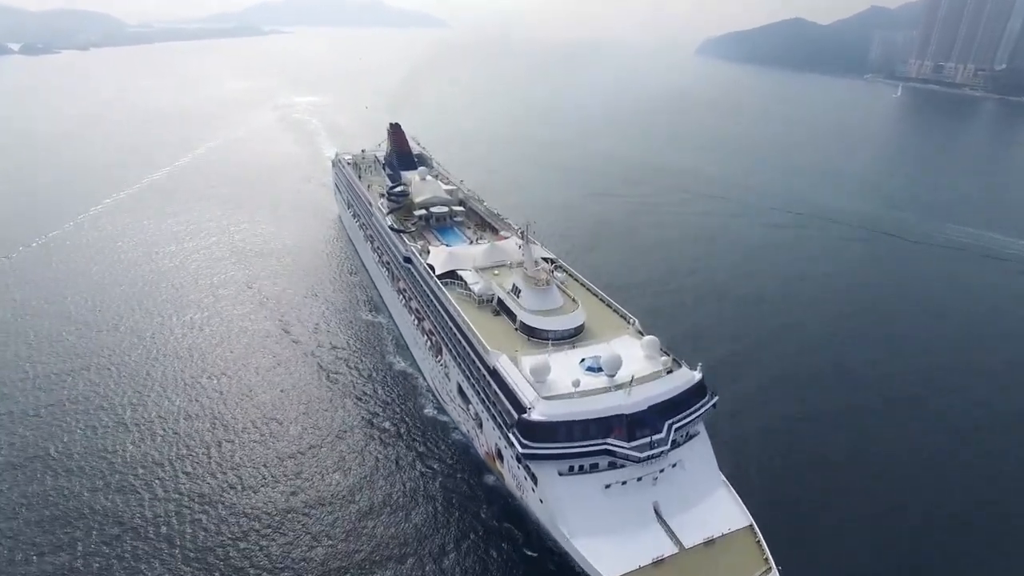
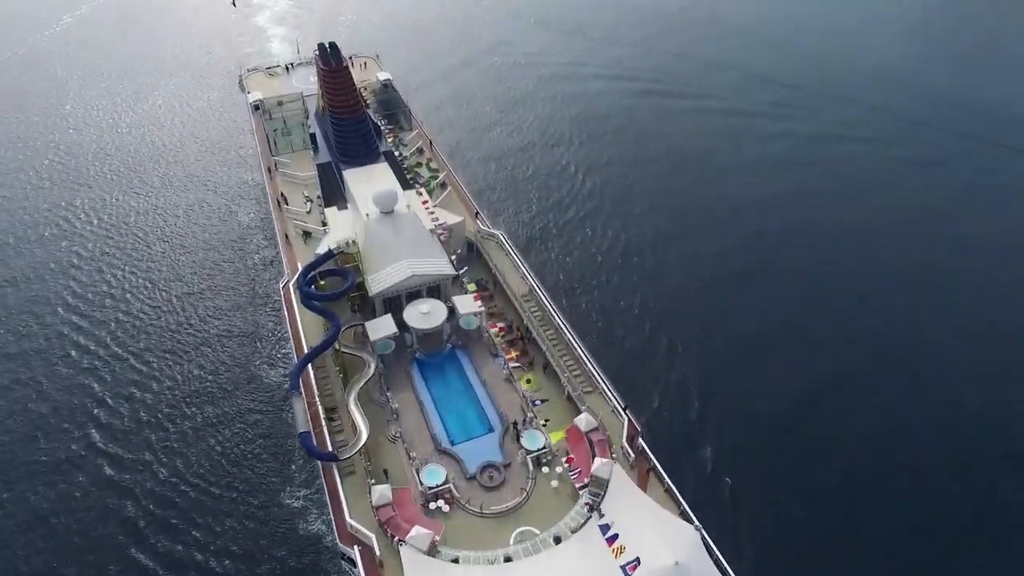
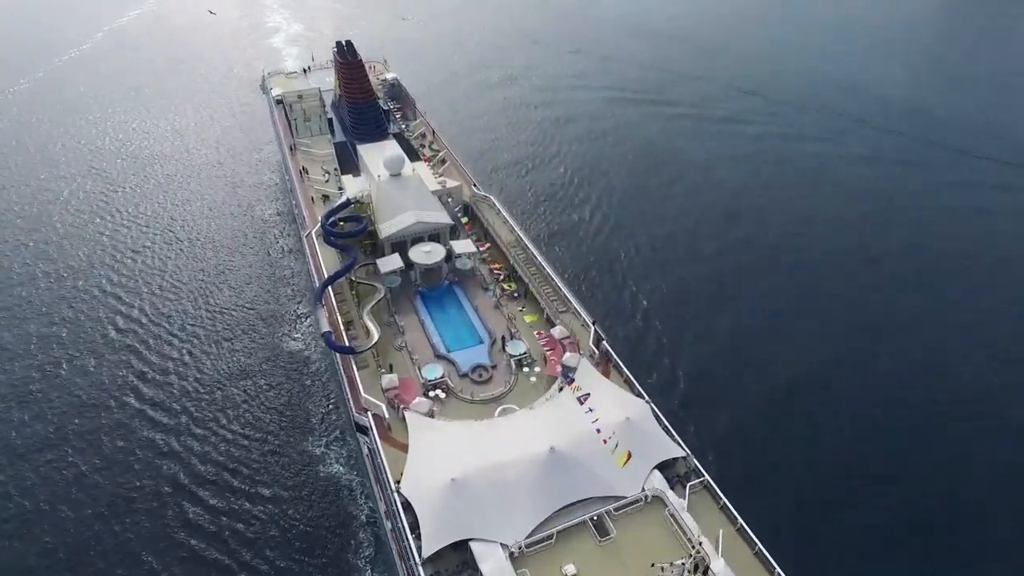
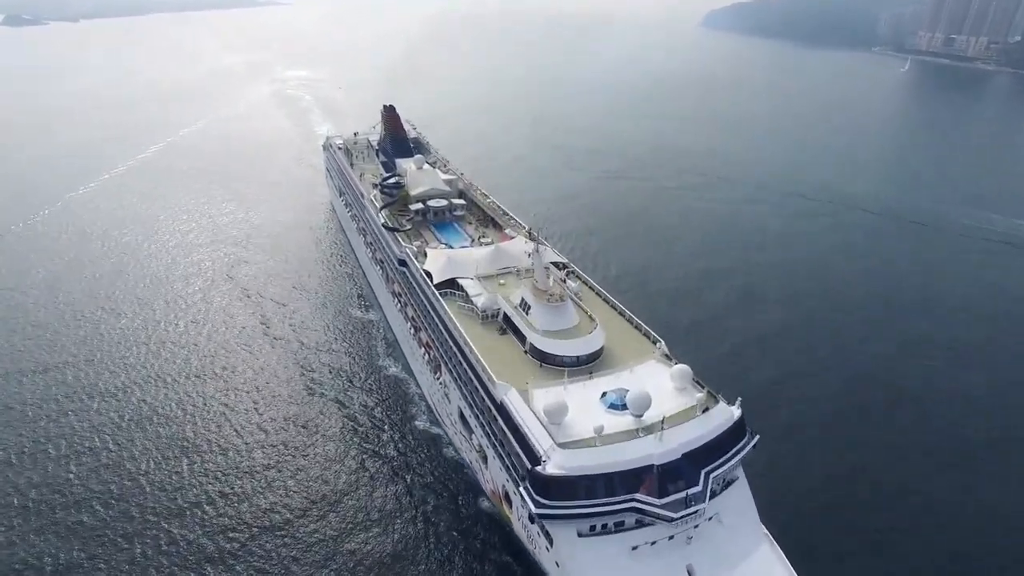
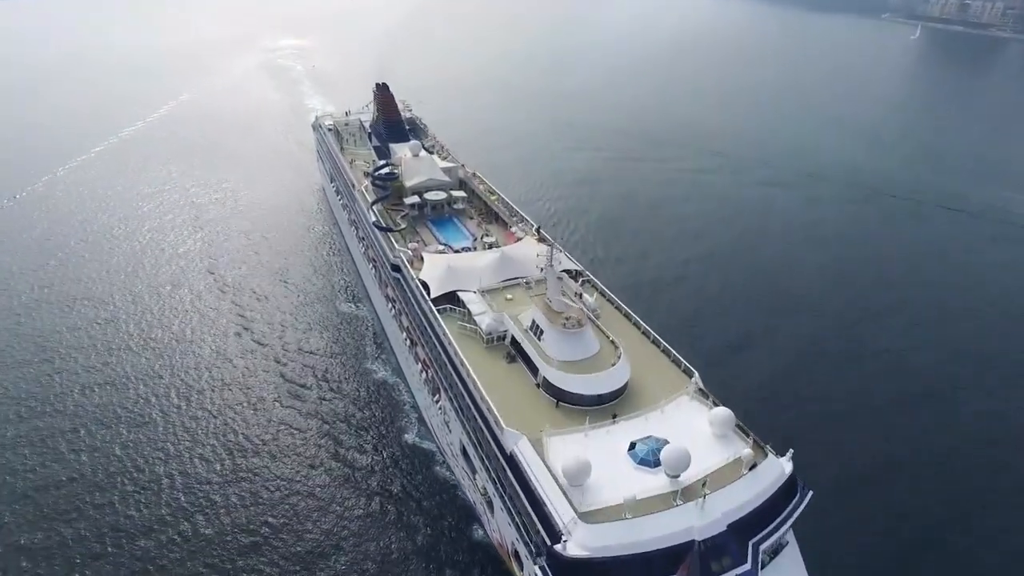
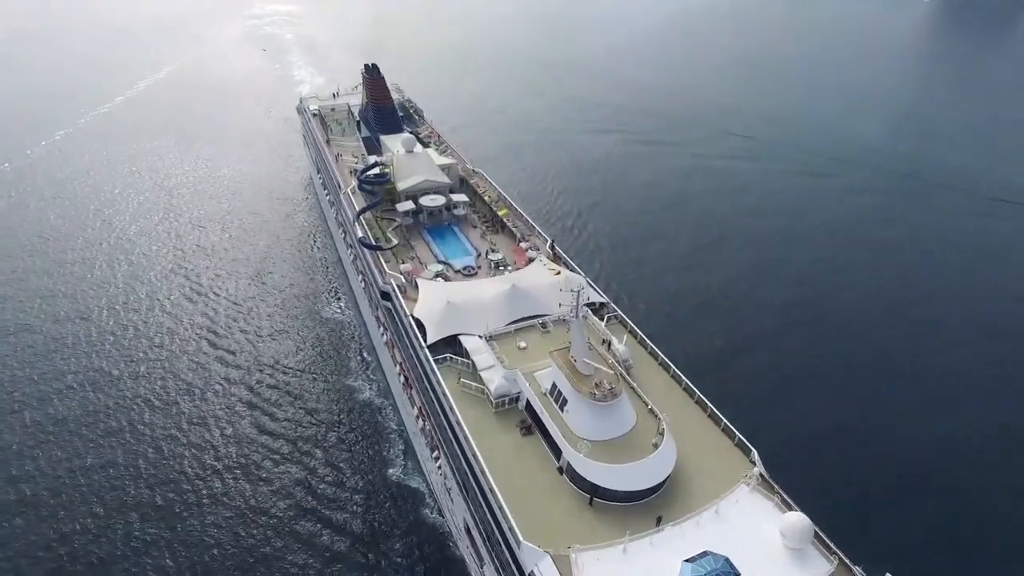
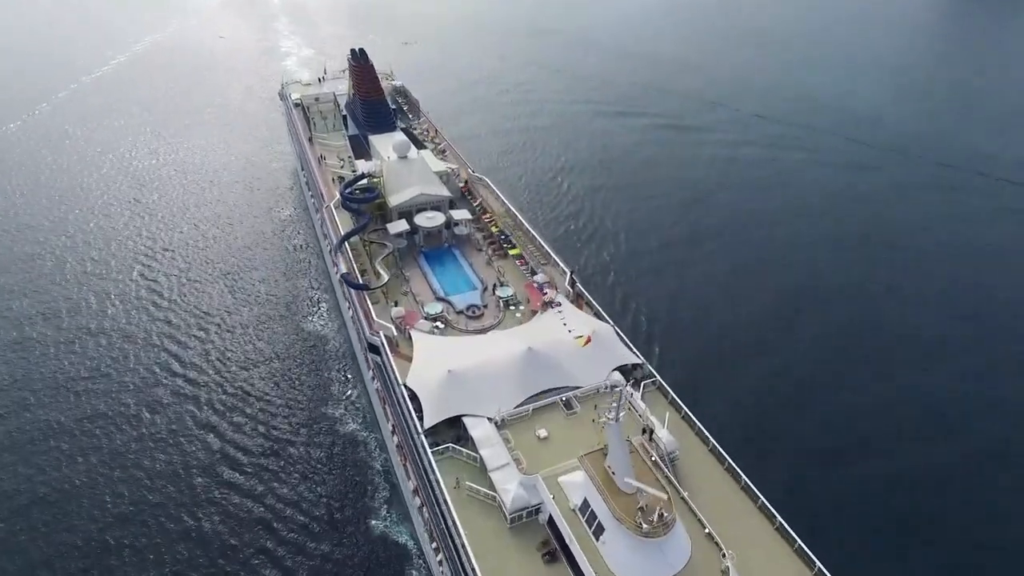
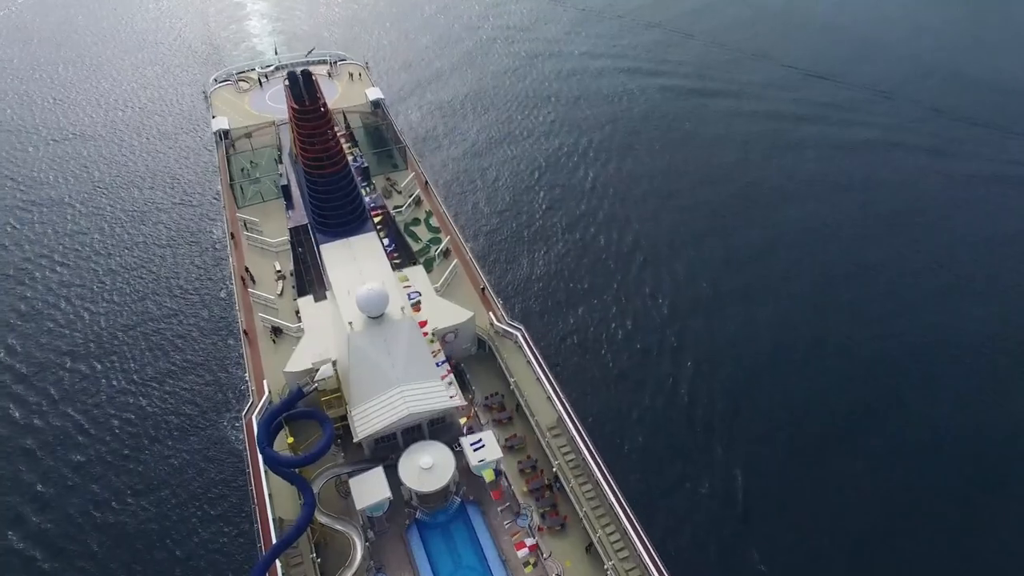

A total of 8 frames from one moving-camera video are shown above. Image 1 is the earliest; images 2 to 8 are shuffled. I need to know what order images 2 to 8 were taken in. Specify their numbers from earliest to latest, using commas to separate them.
4, 5, 6, 7, 3, 2, 8
